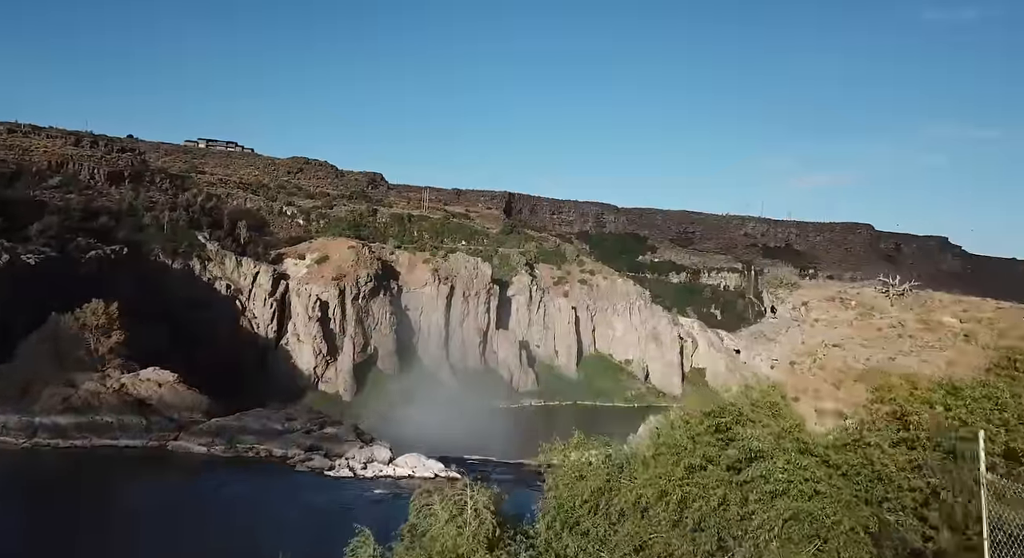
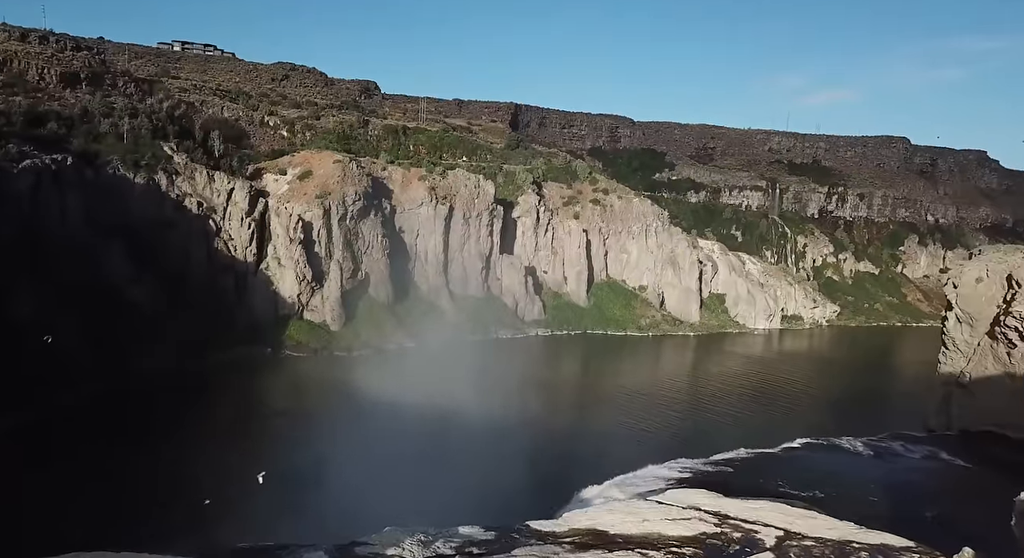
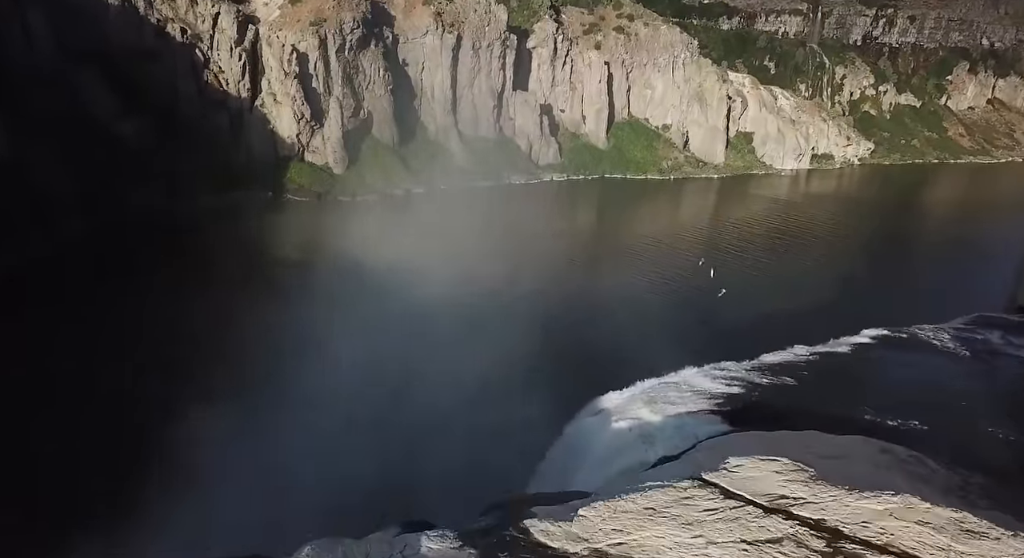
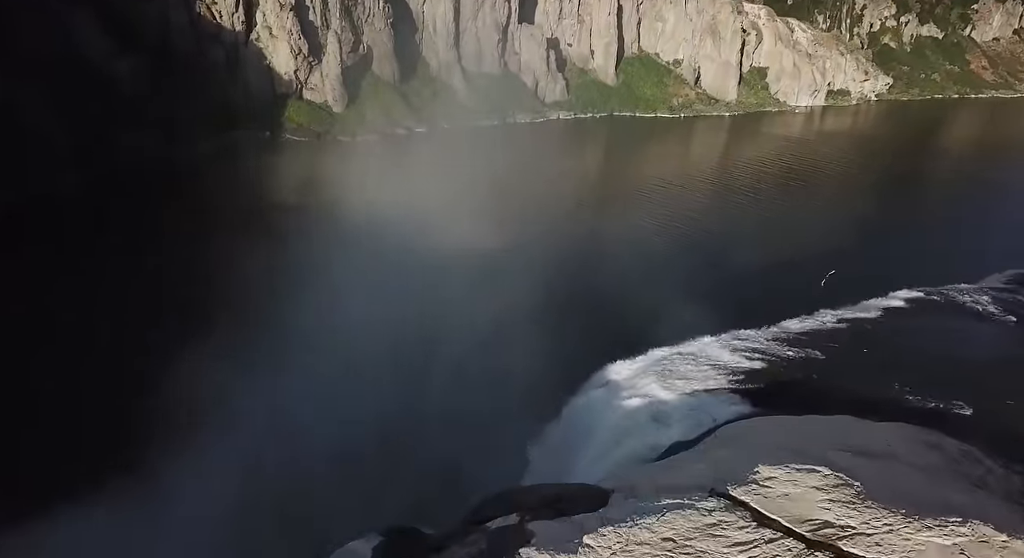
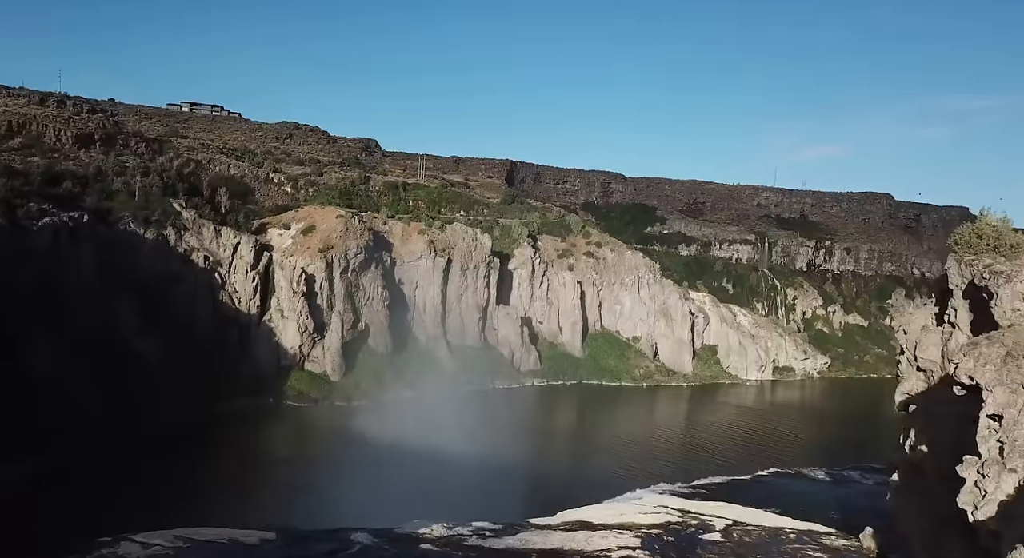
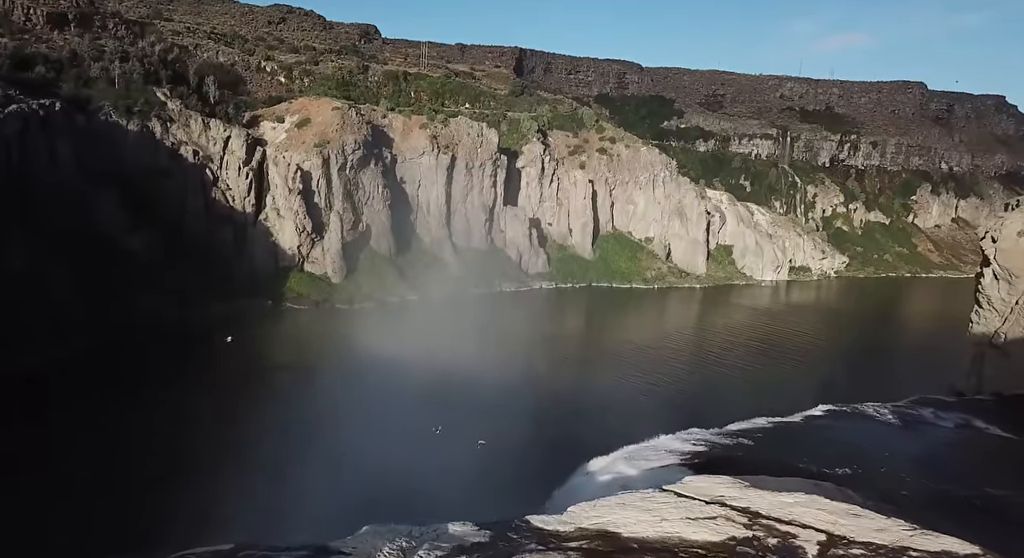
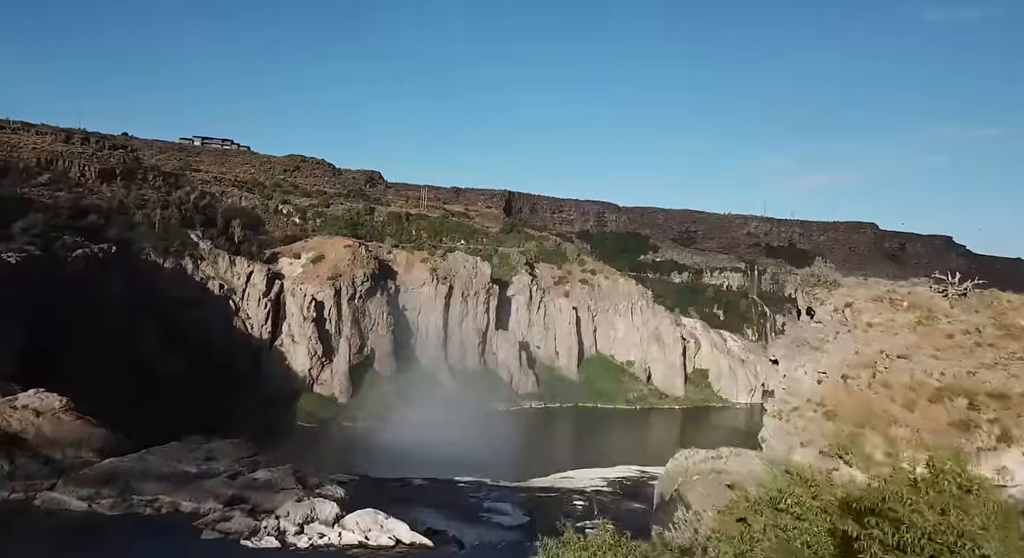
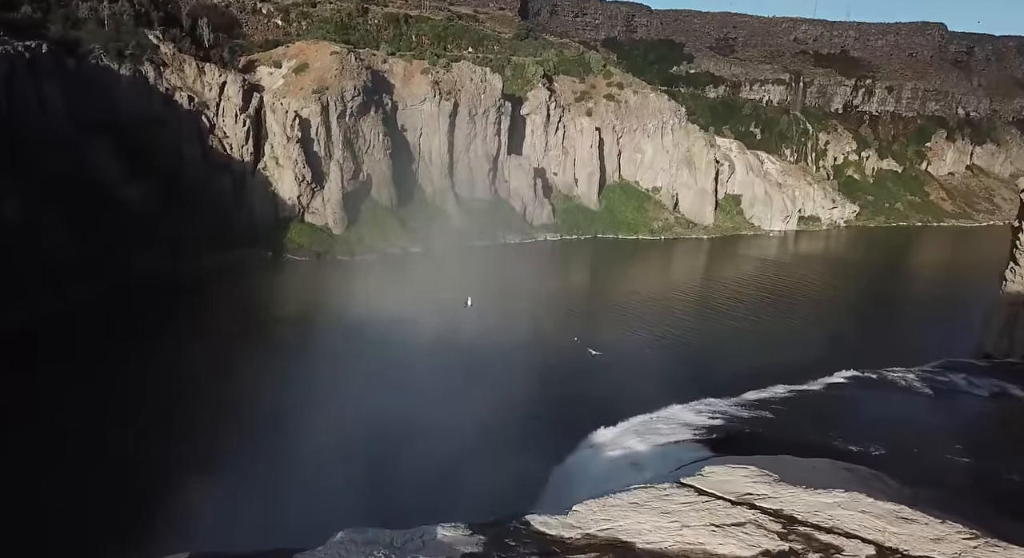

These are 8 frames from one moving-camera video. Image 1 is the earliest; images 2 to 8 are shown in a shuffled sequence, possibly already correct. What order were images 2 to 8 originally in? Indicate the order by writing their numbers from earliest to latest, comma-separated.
7, 5, 2, 6, 8, 3, 4
